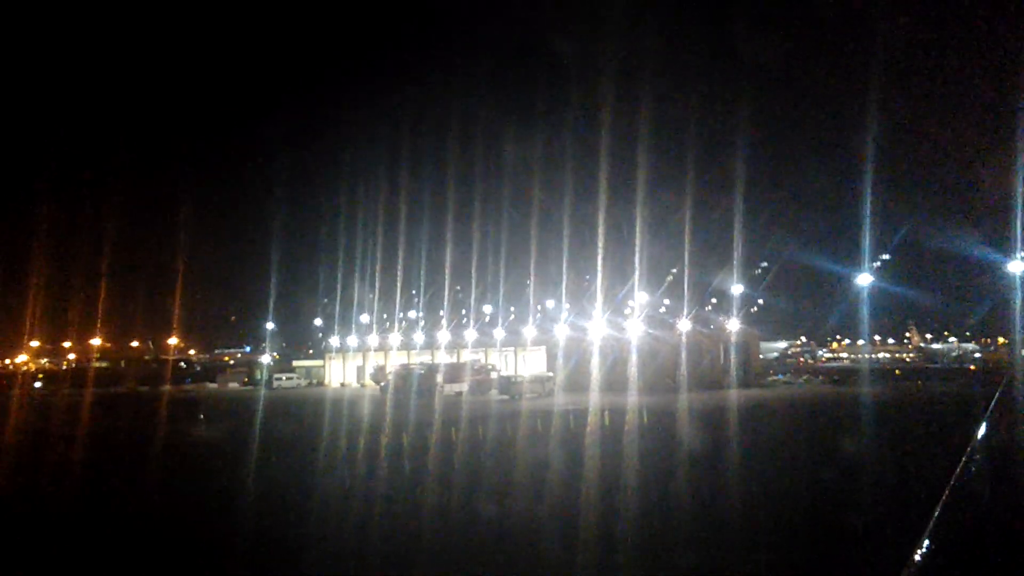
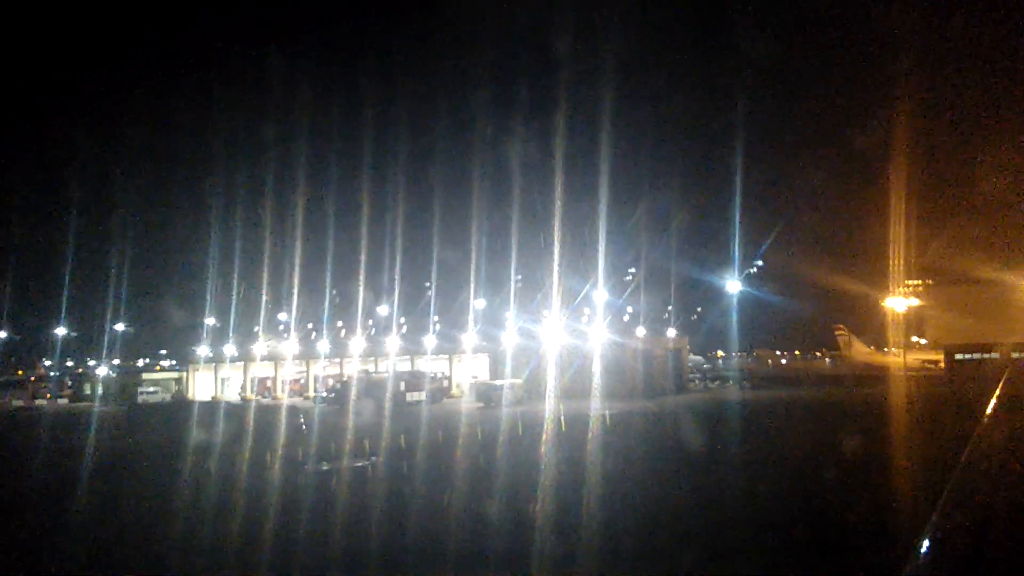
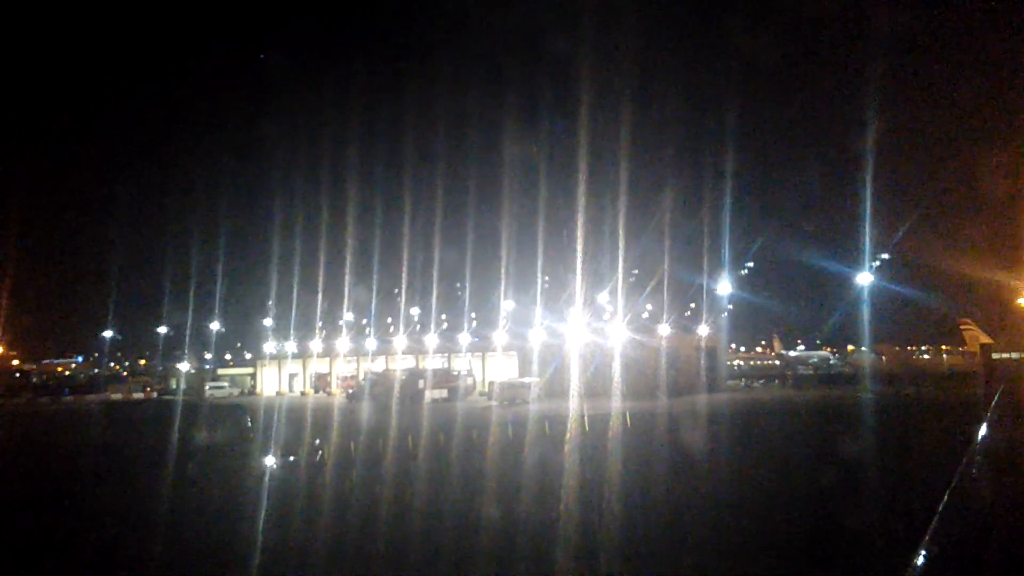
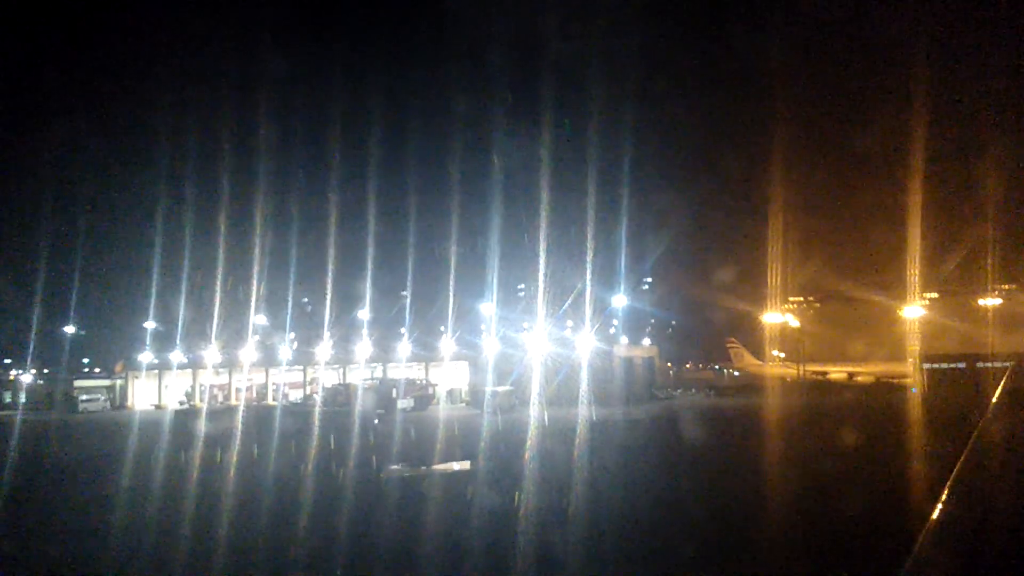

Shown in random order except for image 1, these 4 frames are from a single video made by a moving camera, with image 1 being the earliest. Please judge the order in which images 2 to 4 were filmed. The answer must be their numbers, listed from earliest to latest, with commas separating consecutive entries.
3, 2, 4
